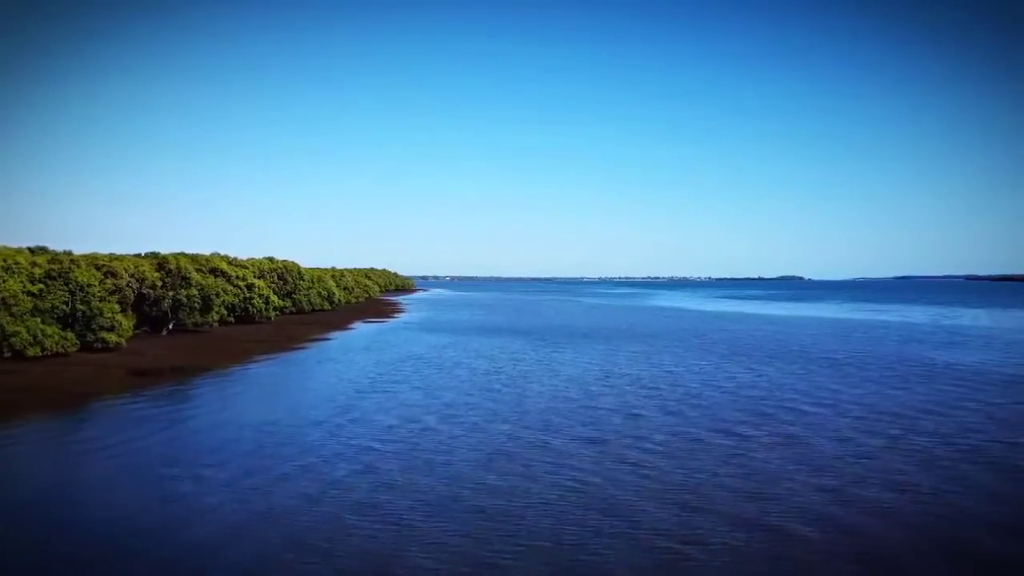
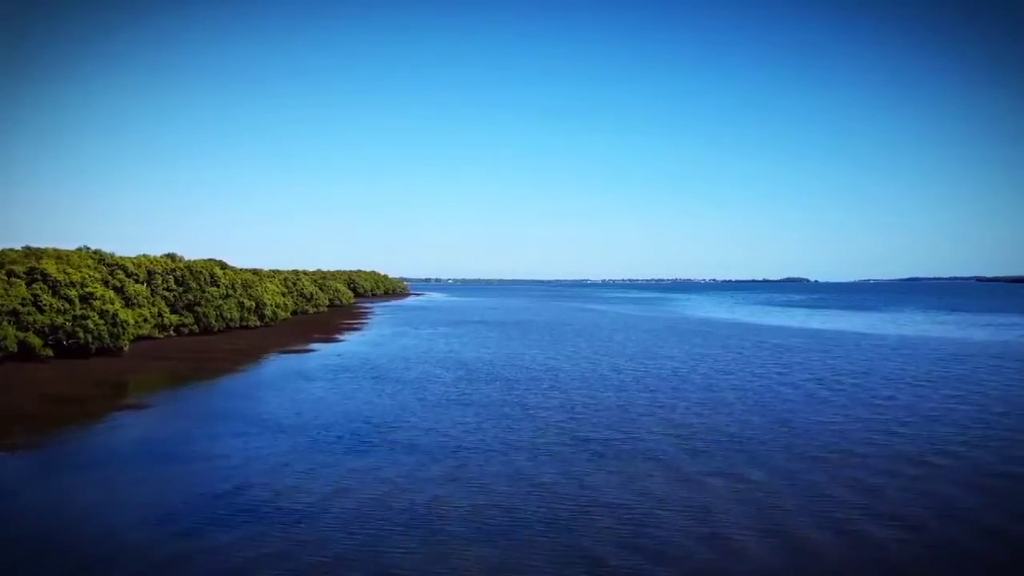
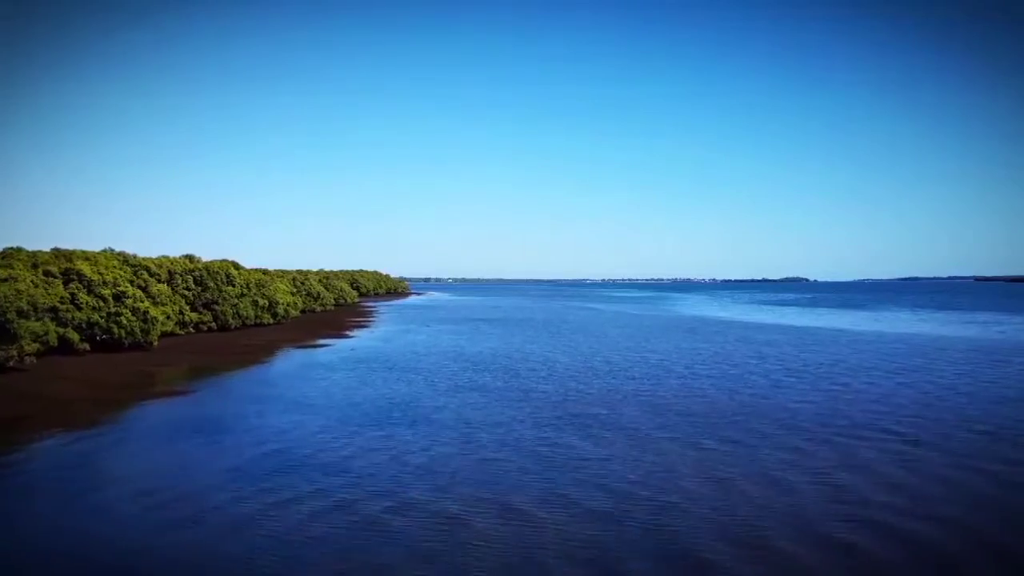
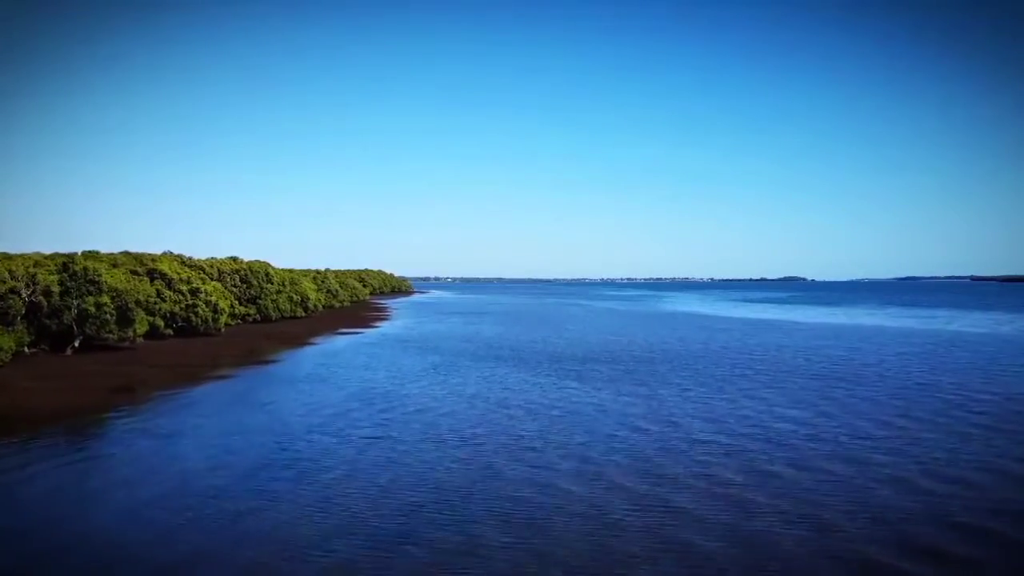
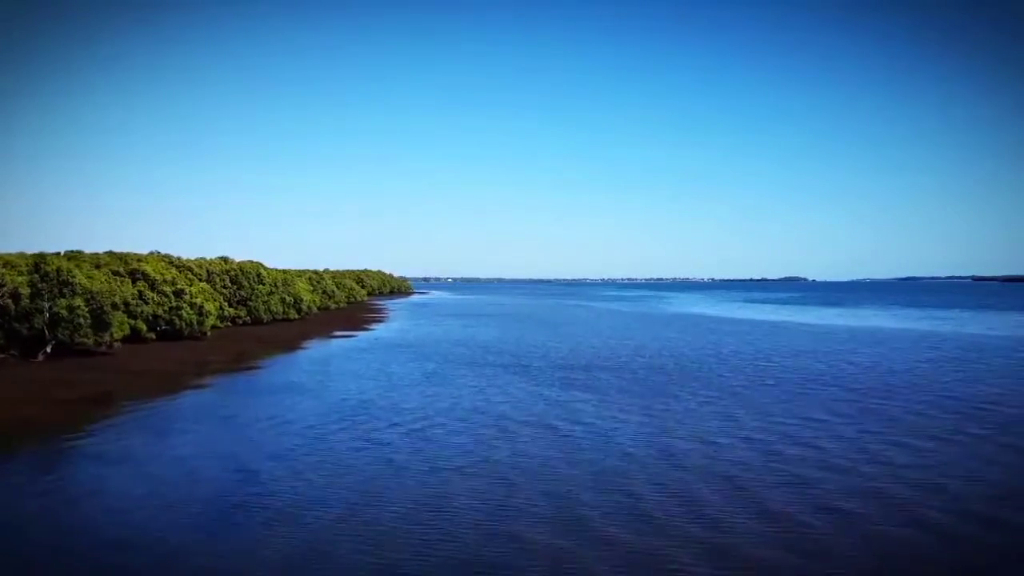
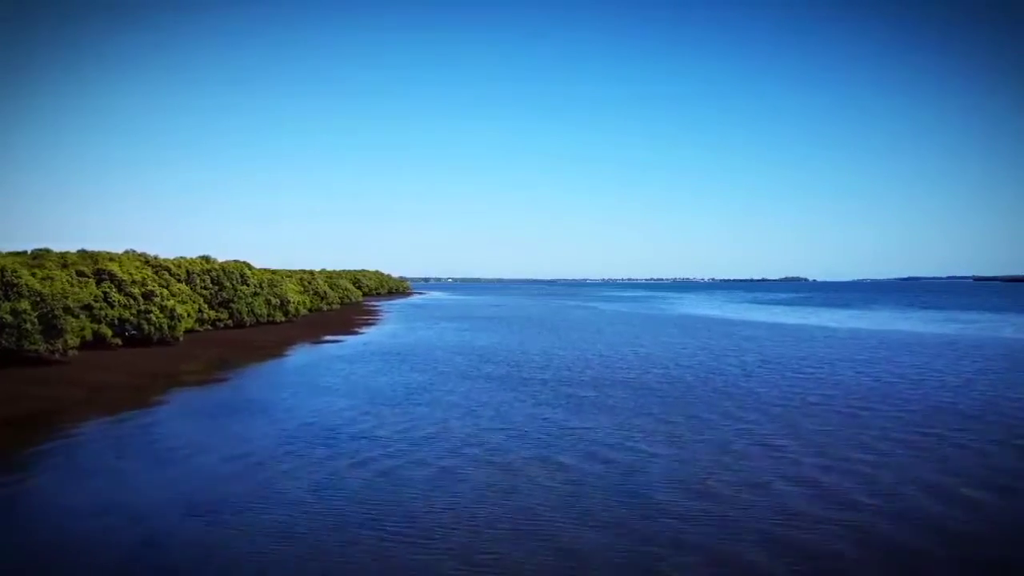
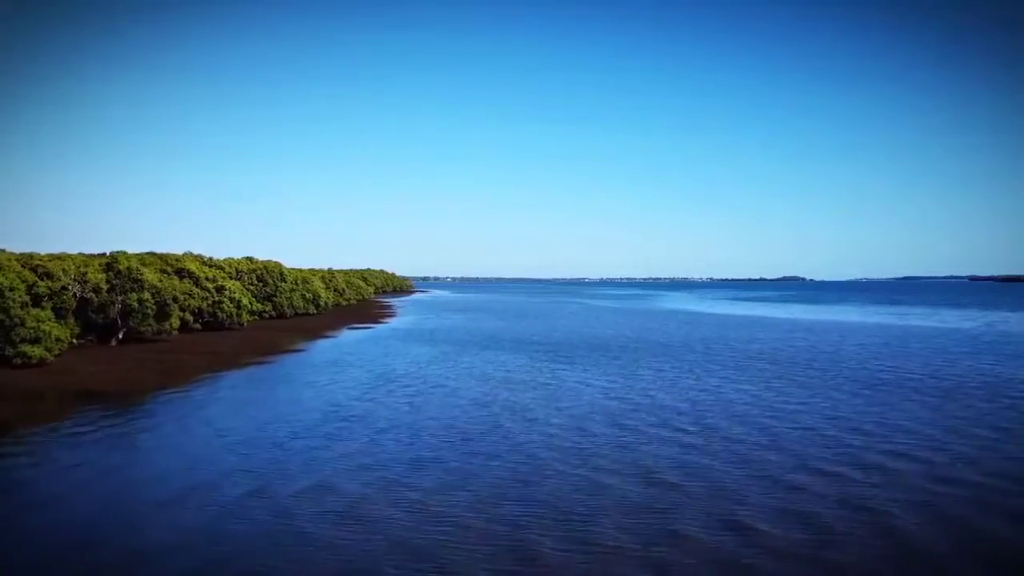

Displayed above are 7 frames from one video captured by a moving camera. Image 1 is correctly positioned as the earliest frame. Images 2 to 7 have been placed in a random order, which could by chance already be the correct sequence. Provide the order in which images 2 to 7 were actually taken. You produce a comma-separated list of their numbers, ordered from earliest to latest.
7, 4, 5, 6, 3, 2
